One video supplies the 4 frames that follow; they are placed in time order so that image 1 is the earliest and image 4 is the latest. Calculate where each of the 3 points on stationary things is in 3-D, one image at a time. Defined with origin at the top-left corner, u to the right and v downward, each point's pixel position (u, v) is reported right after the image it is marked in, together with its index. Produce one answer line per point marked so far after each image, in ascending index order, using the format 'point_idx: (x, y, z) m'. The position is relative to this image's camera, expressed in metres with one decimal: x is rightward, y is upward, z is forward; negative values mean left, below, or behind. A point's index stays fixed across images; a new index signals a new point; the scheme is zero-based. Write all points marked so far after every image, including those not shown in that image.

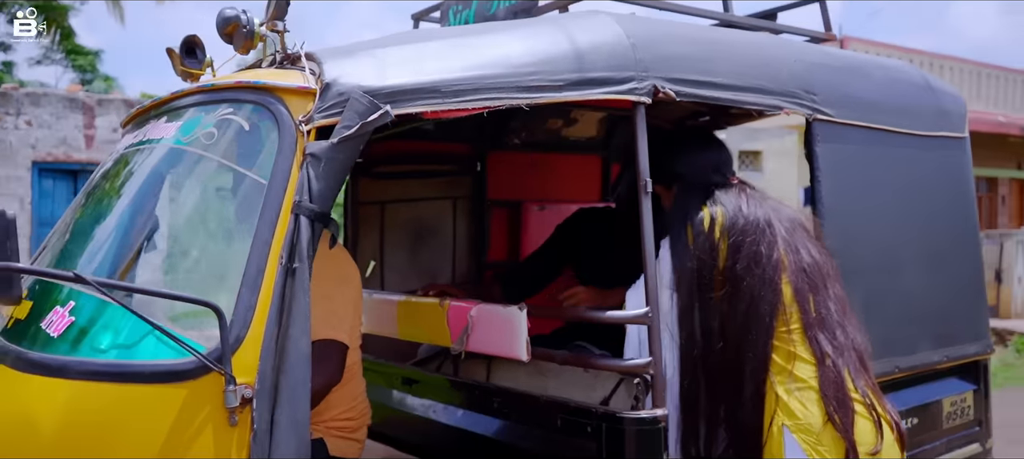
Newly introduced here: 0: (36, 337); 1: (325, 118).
0: (-1.1, -0.3, +2.0) m
1: (-0.5, +0.3, +2.1) m
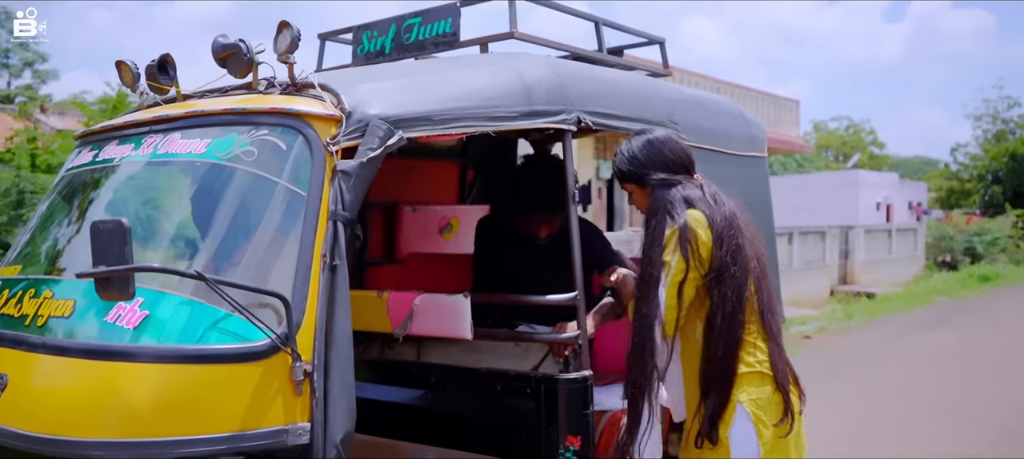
0: (-1.1, -0.3, +2.3) m
1: (-0.5, +0.3, +2.5) m
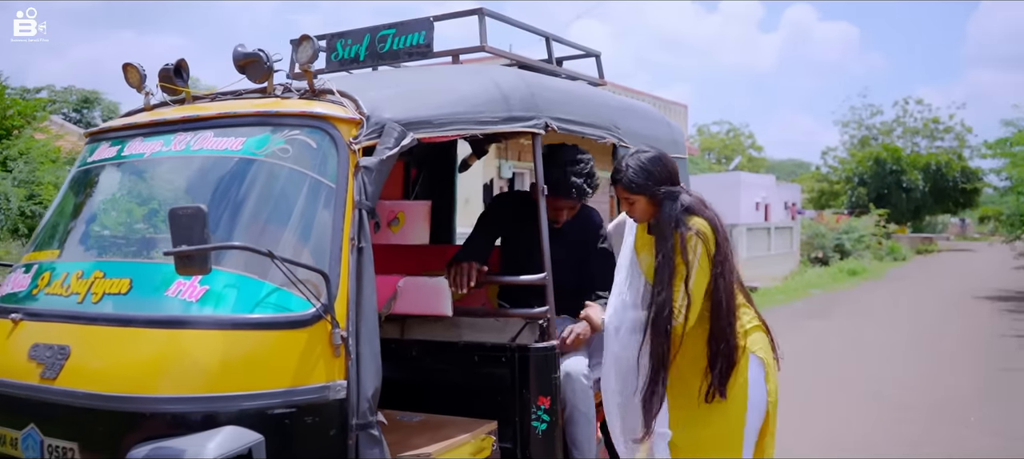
0: (-1.1, -0.2, +2.6) m
1: (-0.5, +0.3, +2.9) m
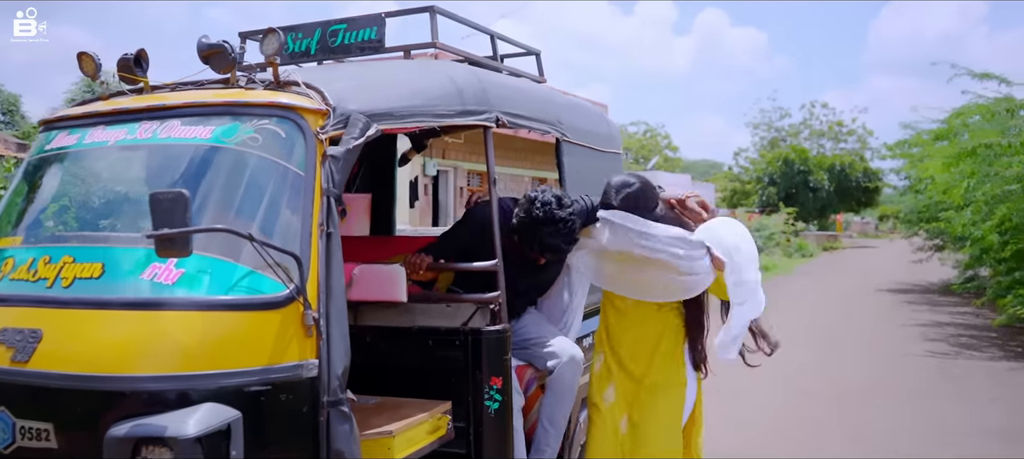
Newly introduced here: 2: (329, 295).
0: (-1.2, -0.2, +2.7) m
1: (-0.6, +0.4, +3.0) m
2: (-0.6, -0.2, +2.9) m
